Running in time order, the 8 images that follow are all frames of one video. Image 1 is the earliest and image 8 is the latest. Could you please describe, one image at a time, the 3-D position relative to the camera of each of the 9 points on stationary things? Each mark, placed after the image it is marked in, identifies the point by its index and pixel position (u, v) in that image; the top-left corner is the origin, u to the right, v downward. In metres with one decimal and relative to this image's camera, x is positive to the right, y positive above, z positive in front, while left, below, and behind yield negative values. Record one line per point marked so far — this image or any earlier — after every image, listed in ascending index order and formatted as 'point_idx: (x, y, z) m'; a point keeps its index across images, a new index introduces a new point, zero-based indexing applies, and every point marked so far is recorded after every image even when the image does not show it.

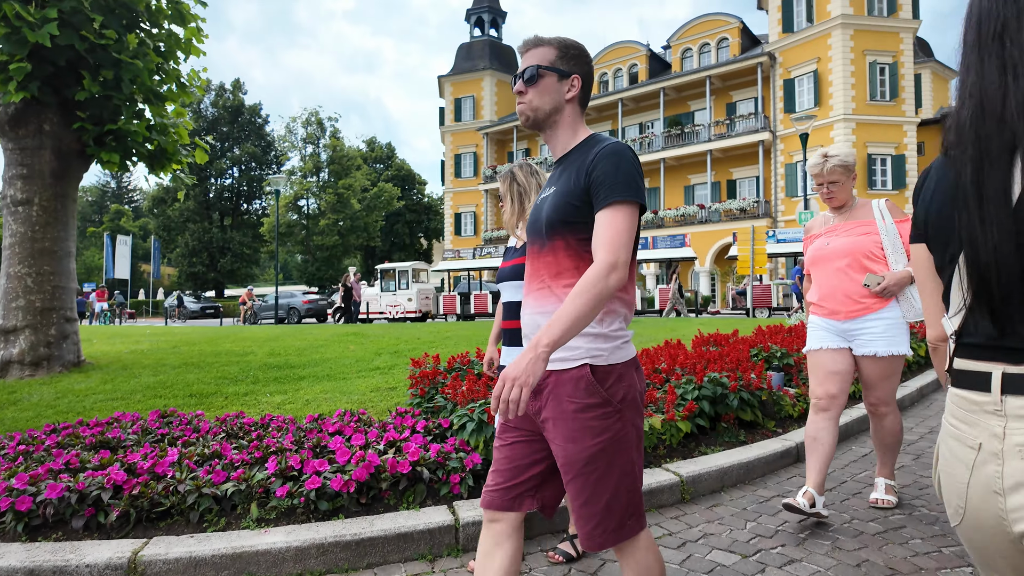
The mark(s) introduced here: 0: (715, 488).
0: (+1.4, -1.4, +4.3) m
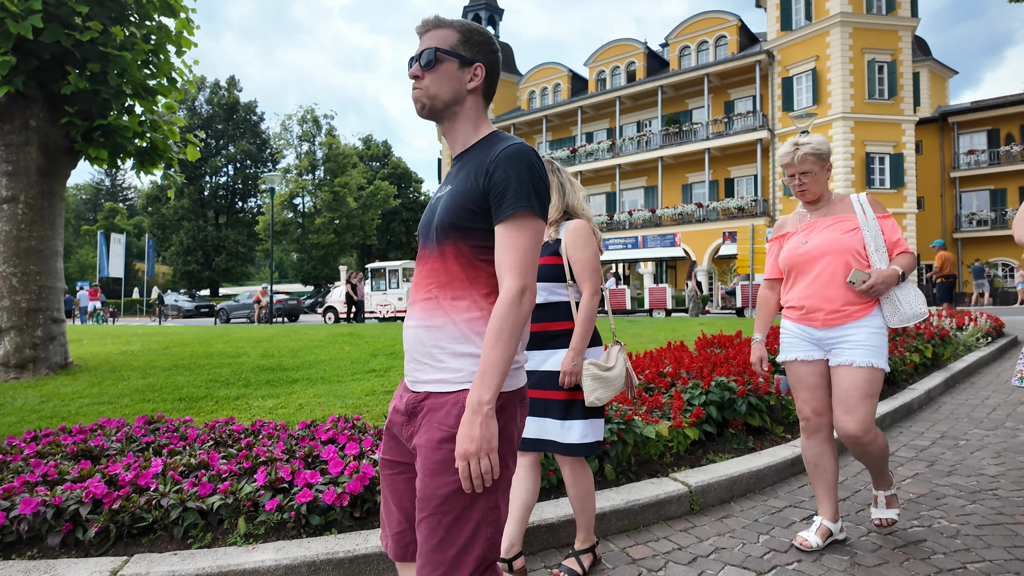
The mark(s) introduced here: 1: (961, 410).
0: (+1.4, -1.4, +4.1) m
1: (+4.8, -1.3, +6.5) m
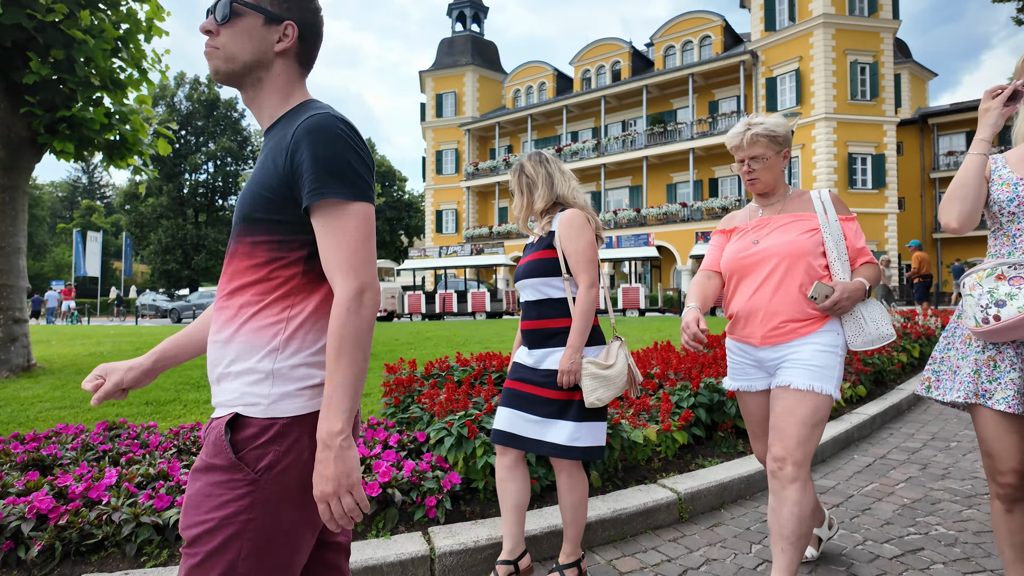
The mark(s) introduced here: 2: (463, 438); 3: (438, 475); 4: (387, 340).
0: (+1.3, -1.4, +4.0) m
1: (+4.6, -1.3, +6.4) m
2: (-0.3, -0.9, +3.6) m
3: (-0.4, -1.1, +3.5) m
4: (-2.2, -0.9, +10.5) m
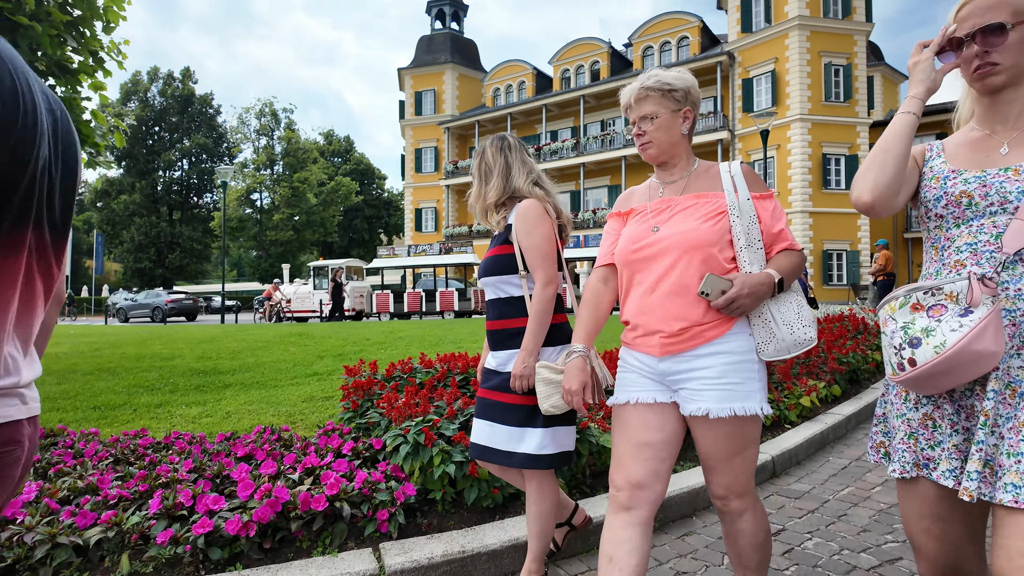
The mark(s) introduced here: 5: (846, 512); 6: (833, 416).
0: (+1.1, -1.4, +3.8) m
1: (+4.3, -1.3, +6.3) m
2: (-0.5, -0.9, +3.4) m
3: (-0.6, -1.1, +3.3) m
4: (-2.6, -0.9, +10.2) m
5: (+2.1, -1.4, +3.8) m
6: (+2.9, -1.1, +5.4) m
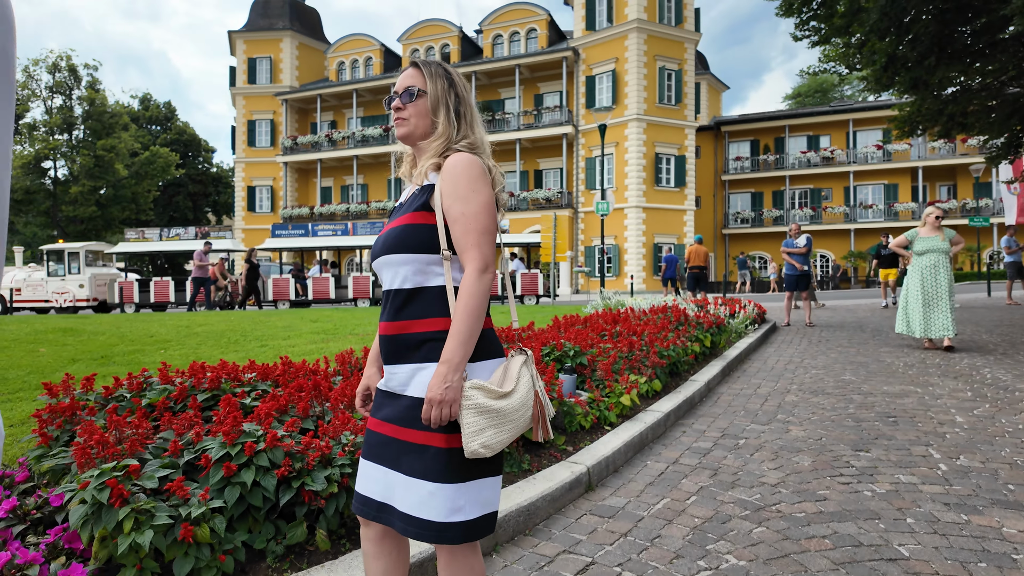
0: (-0.1, -1.4, +3.2) m
1: (+2.4, -1.2, +6.4) m
2: (-1.6, -0.8, +2.4) m
3: (-1.7, -1.0, +2.2) m
4: (-5.3, -0.7, +8.5) m
5: (+0.8, -1.4, +3.4) m
6: (+1.2, -1.1, +5.2) m
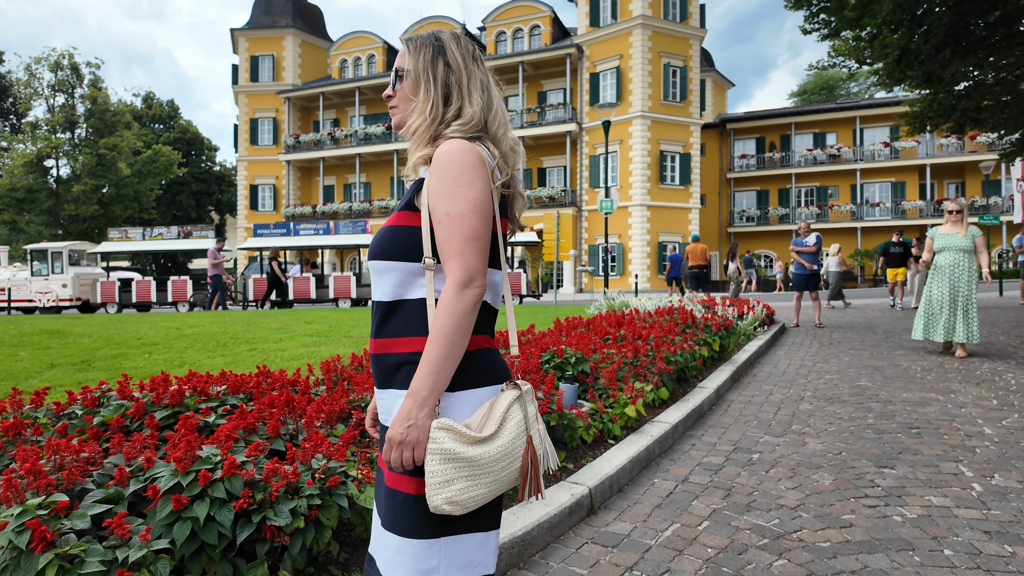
0: (-0.2, -1.4, +2.9) m
1: (+2.4, -1.2, +6.1) m
2: (-1.6, -0.9, +2.1) m
3: (-1.7, -1.1, +1.9) m
4: (-5.3, -0.7, +8.2) m
5: (+0.8, -1.4, +3.1) m
6: (+1.2, -1.1, +4.8) m
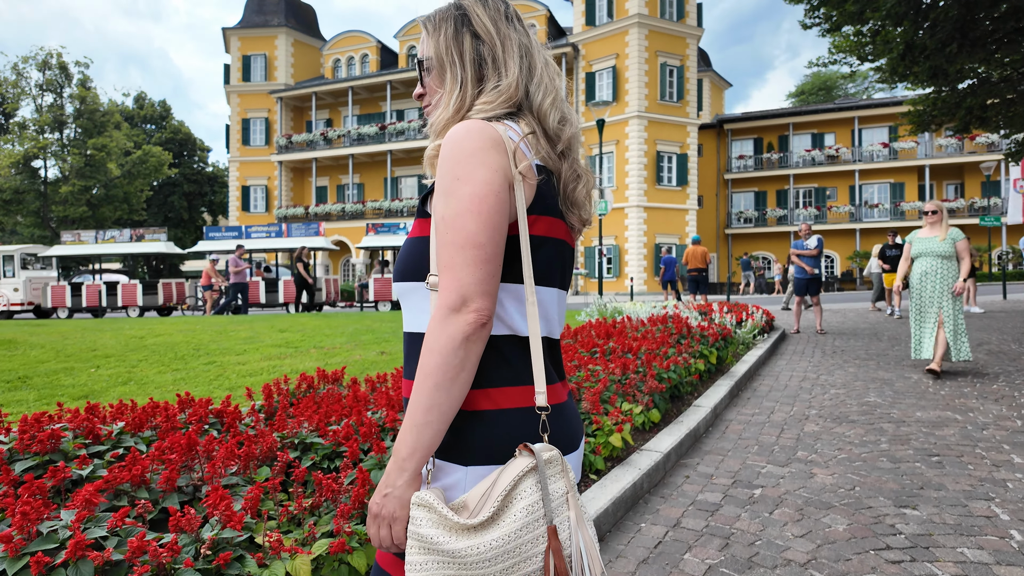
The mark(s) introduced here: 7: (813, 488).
0: (-0.4, -1.5, +2.3) m
1: (+2.1, -1.3, +5.5) m
2: (-1.8, -1.0, +1.5) m
3: (-1.9, -1.1, +1.3) m
4: (-5.5, -0.8, +7.6) m
5: (+0.6, -1.5, +2.6) m
6: (+1.0, -1.2, +4.3) m
7: (+2.0, -1.3, +4.1) m
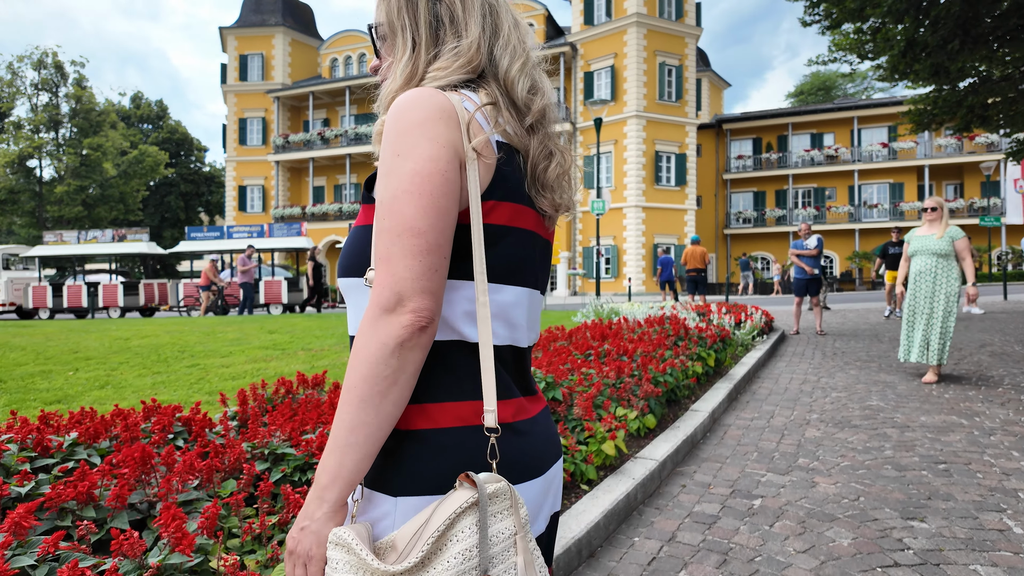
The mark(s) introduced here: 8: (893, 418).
0: (-0.5, -1.5, +2.1) m
1: (+2.1, -1.3, +5.3) m
2: (-1.9, -1.0, +1.3) m
3: (-2.0, -1.1, +1.1) m
4: (-5.6, -0.8, +7.4) m
5: (+0.5, -1.5, +2.4) m
6: (+0.9, -1.2, +4.1) m
7: (+2.0, -1.3, +3.9) m
8: (+3.6, -1.2, +5.7) m
